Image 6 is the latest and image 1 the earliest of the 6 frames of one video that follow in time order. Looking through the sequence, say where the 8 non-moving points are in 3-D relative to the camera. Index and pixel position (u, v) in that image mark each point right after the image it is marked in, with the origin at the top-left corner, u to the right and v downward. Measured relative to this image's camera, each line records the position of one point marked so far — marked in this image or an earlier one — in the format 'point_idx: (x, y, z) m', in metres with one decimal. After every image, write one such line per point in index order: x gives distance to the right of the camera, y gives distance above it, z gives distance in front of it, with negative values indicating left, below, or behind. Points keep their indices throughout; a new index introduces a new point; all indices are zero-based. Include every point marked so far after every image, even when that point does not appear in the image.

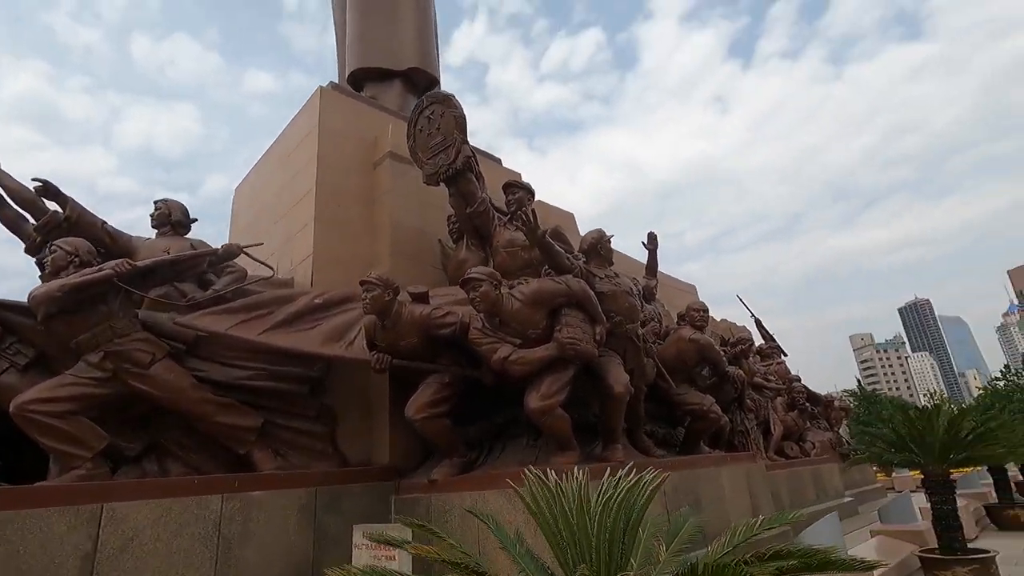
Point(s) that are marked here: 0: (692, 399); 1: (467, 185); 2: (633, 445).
0: (+2.4, -1.5, +7.2) m
1: (-0.6, +1.3, +6.6) m
2: (+1.5, -2.0, +6.8) m
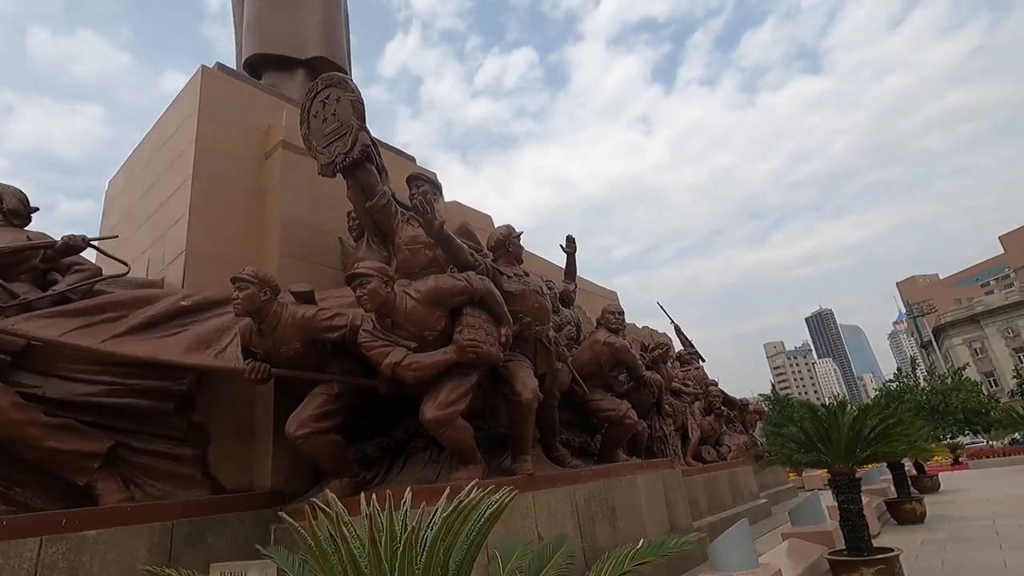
0: (+1.2, -1.5, +7.0) m
1: (-1.7, +1.3, +6.1) m
2: (+0.4, -2.0, +6.4) m
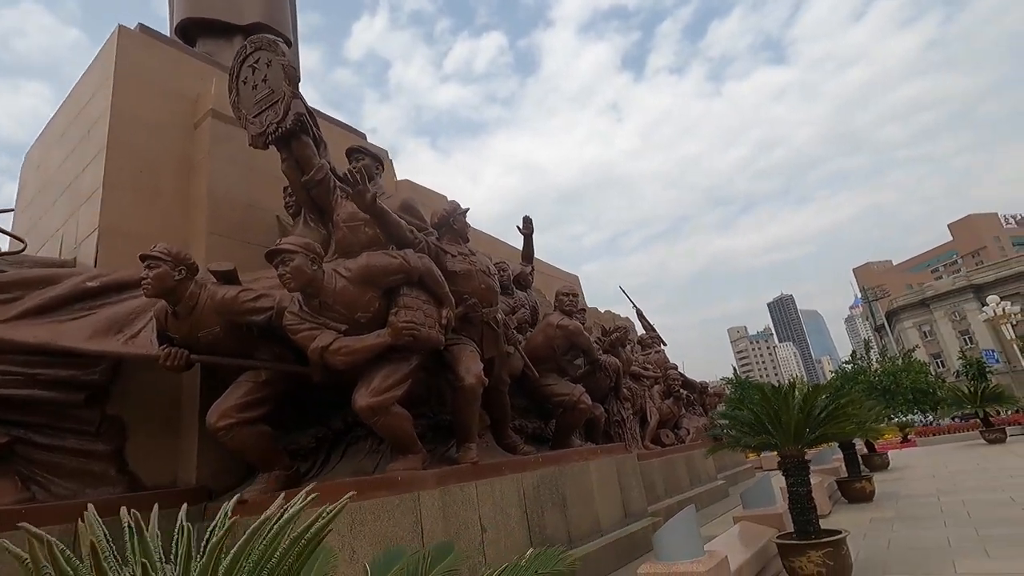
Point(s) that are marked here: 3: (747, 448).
0: (+0.6, -1.3, +6.8) m
1: (-2.2, +1.5, +5.7) m
2: (-0.2, -1.8, +6.1) m
3: (+2.7, -1.8, +6.2) m
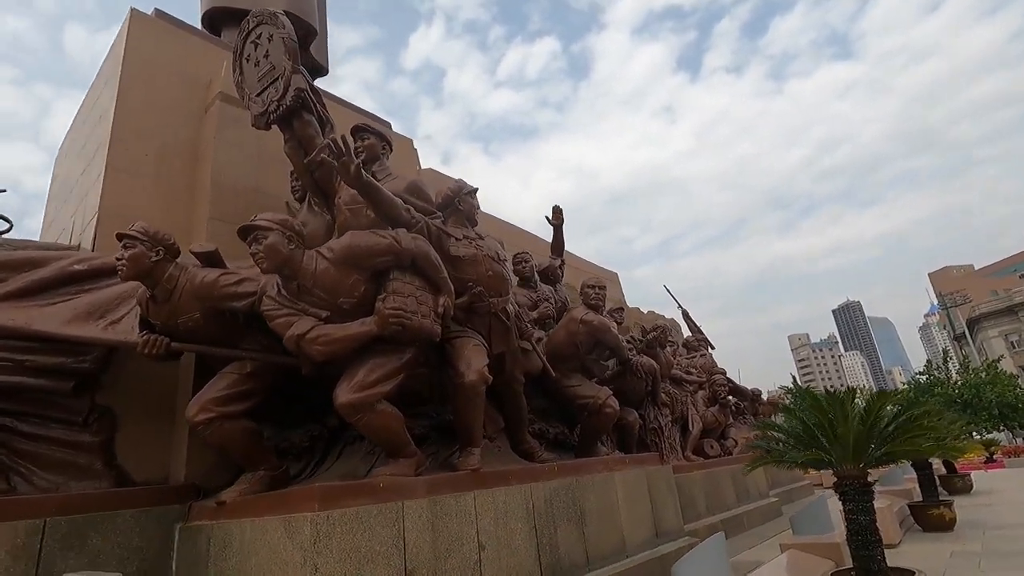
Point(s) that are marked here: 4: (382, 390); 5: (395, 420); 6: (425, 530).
0: (+0.8, -1.2, +6.1) m
1: (-2.1, +1.6, +5.3) m
2: (0.0, -1.7, +5.6) m
3: (+2.9, -1.8, +5.3) m
4: (-0.9, -0.7, +3.9) m
5: (-0.9, -1.0, +4.0) m
6: (-0.6, -1.7, +3.7) m
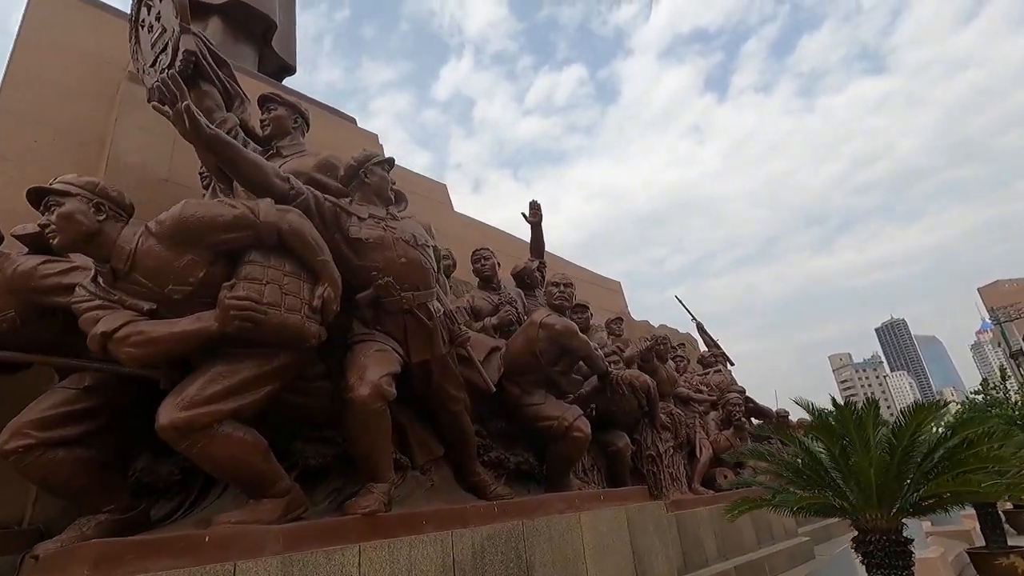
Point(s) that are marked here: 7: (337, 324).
0: (+0.4, -1.2, +5.0) m
1: (-2.6, +1.6, +4.5) m
2: (-0.5, -1.6, +4.5) m
3: (+2.3, -1.7, +4.1) m
4: (-1.6, -0.6, +2.9) m
5: (-1.5, -0.9, +3.0) m
6: (-1.2, -1.6, +2.7) m
7: (-1.2, -0.3, +3.8) m
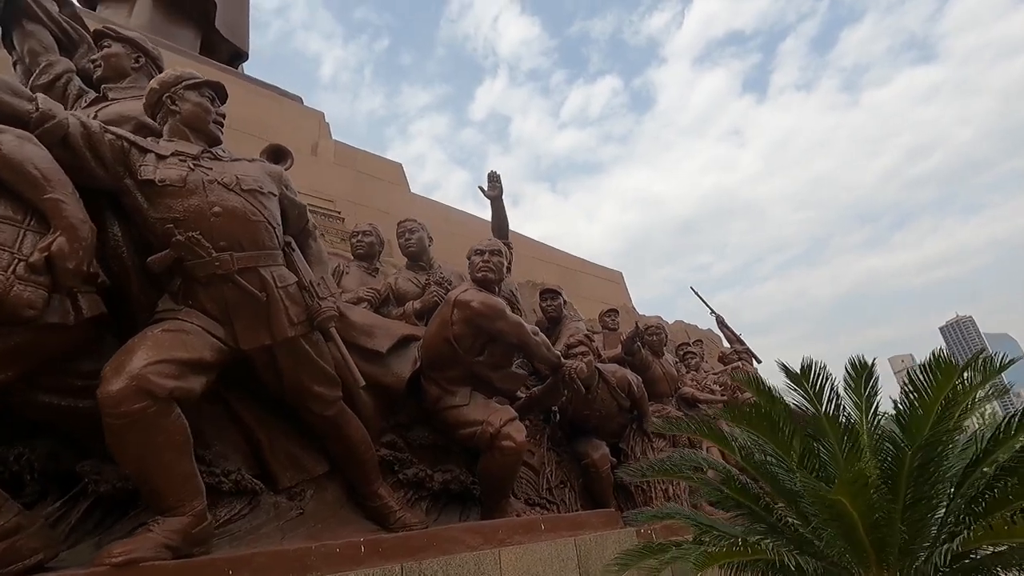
0: (-0.3, -0.9, +3.9) m
1: (-3.4, +1.7, +3.7) m
2: (-1.1, -1.4, +3.5) m
3: (+1.7, -1.3, +2.8) m
4: (-2.4, -0.4, +1.9) m
5: (-2.3, -0.7, +2.0) m
6: (-2.0, -1.4, +1.7) m
7: (-2.0, -0.1, +2.8) m
